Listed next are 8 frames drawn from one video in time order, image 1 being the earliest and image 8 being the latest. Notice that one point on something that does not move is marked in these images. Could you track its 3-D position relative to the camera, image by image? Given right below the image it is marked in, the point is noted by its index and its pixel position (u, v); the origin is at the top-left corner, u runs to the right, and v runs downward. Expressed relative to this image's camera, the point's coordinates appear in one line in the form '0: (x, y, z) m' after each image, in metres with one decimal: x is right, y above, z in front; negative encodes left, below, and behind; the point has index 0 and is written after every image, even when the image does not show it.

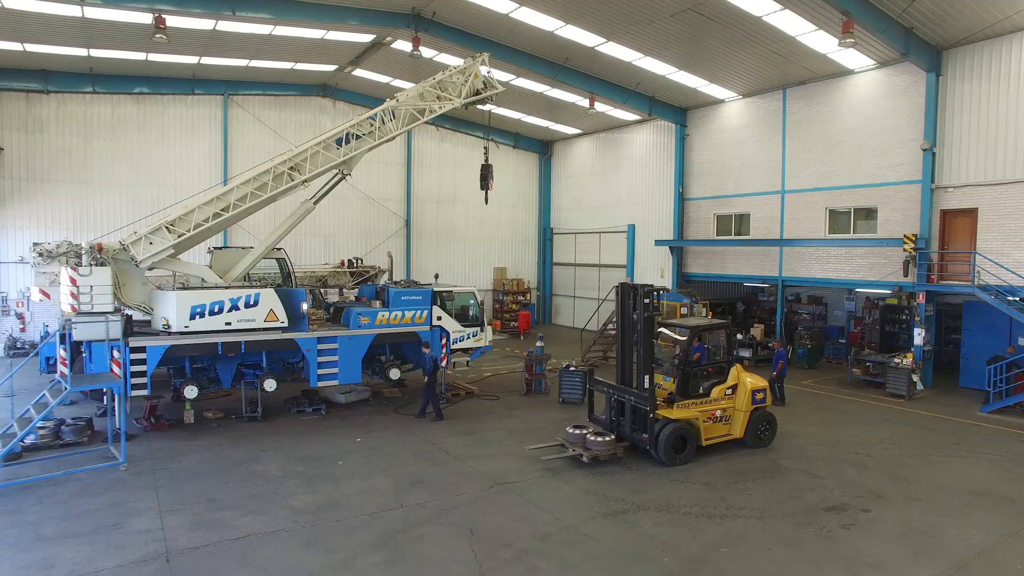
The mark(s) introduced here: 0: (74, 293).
0: (-7.2, -0.1, +9.3) m
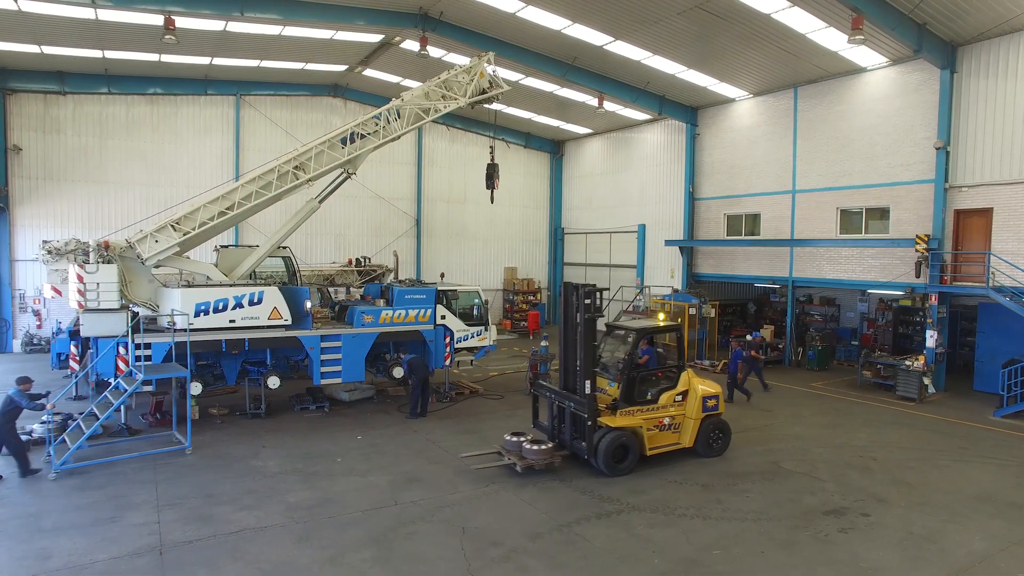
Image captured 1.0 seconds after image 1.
0: (-7.2, 0.0, +9.5) m
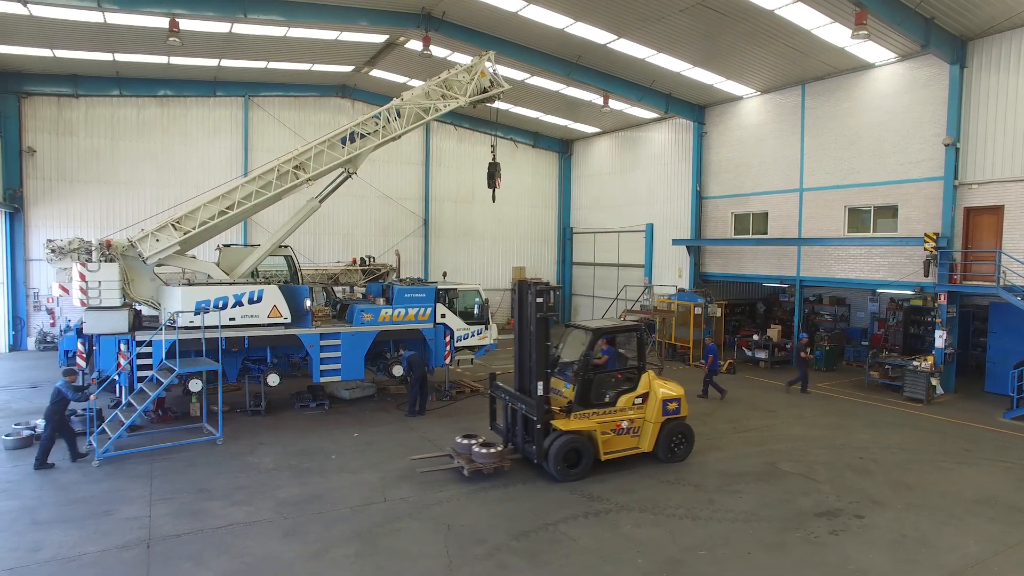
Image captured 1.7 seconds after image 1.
0: (-7.2, 0.0, +9.6) m
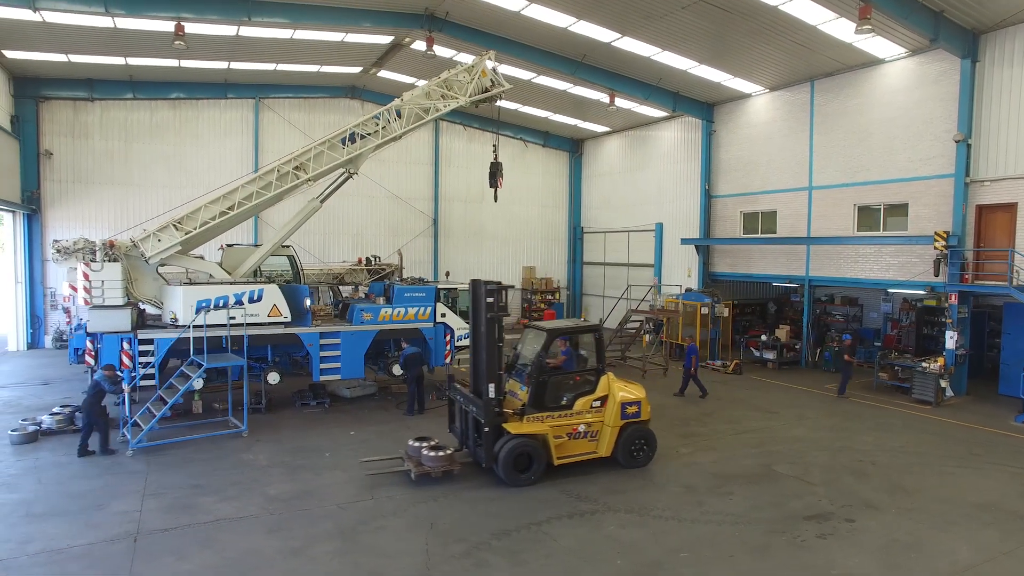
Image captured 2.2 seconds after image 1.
0: (-7.3, 0.0, +9.9) m
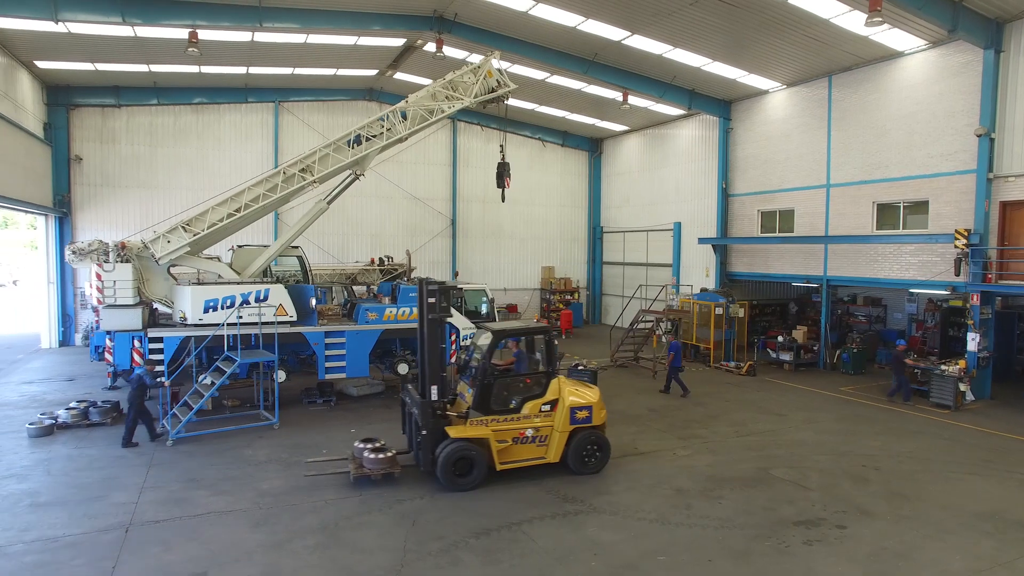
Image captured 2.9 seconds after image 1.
0: (-7.4, 0.0, +10.2) m
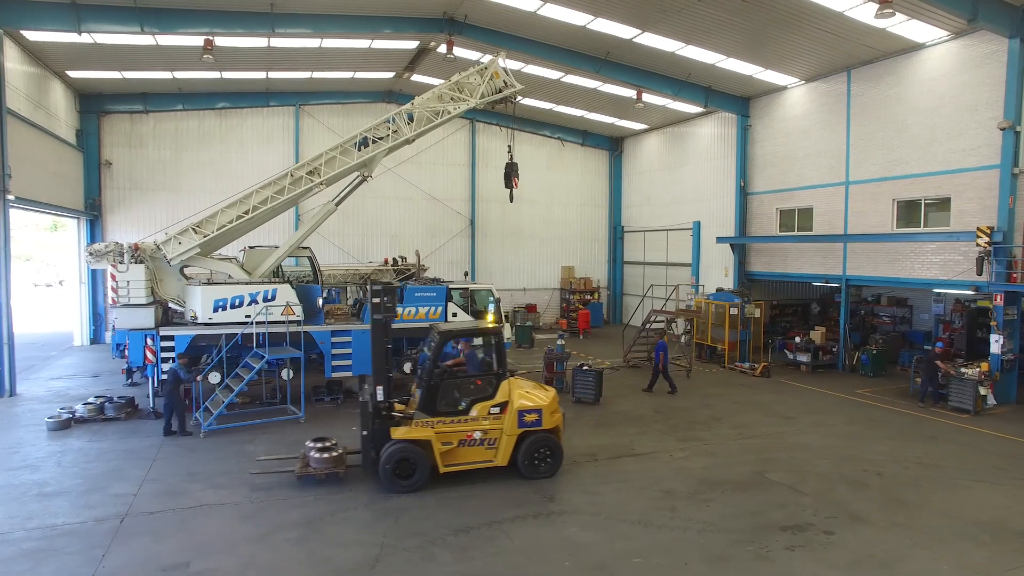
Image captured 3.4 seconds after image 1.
0: (-7.4, 0.0, +10.7) m
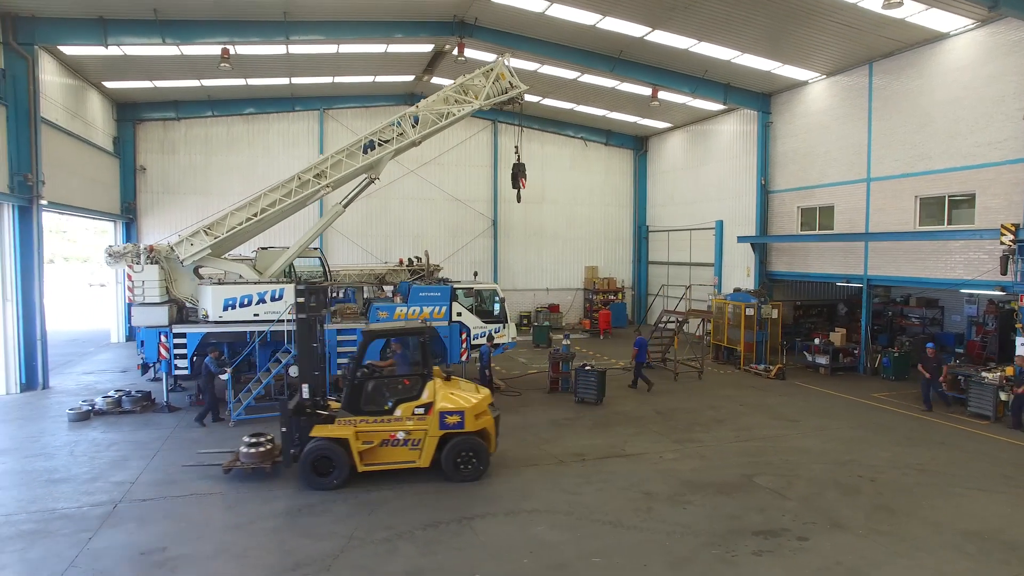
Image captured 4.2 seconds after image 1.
0: (-7.4, 0.0, +11.2) m
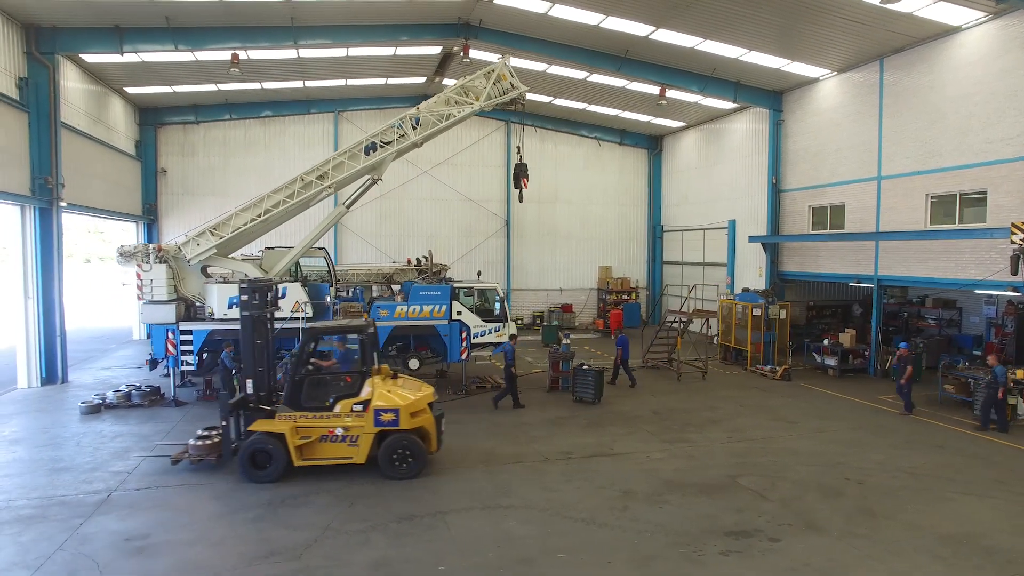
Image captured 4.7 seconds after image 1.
0: (-7.5, +0.1, +11.6) m
